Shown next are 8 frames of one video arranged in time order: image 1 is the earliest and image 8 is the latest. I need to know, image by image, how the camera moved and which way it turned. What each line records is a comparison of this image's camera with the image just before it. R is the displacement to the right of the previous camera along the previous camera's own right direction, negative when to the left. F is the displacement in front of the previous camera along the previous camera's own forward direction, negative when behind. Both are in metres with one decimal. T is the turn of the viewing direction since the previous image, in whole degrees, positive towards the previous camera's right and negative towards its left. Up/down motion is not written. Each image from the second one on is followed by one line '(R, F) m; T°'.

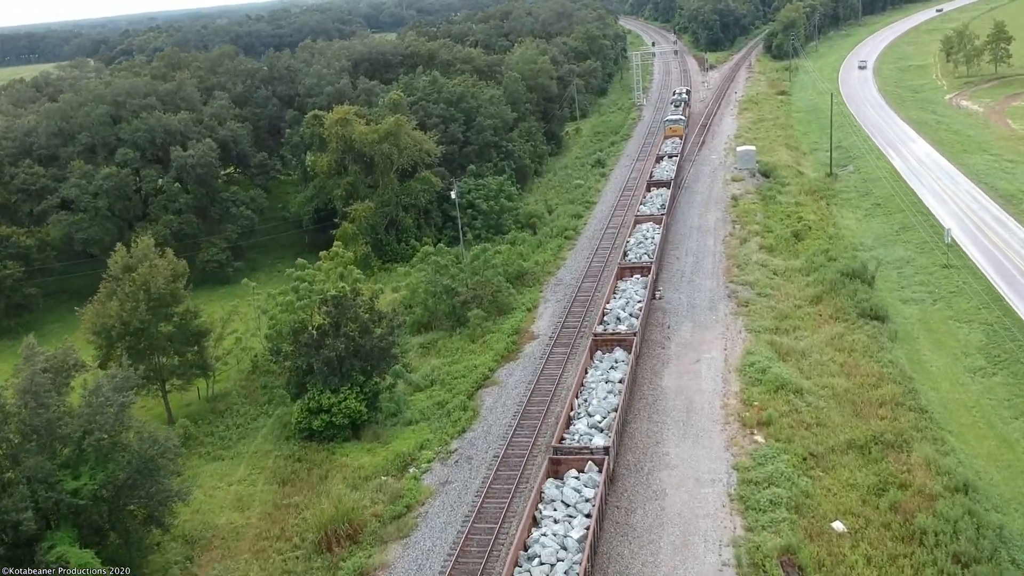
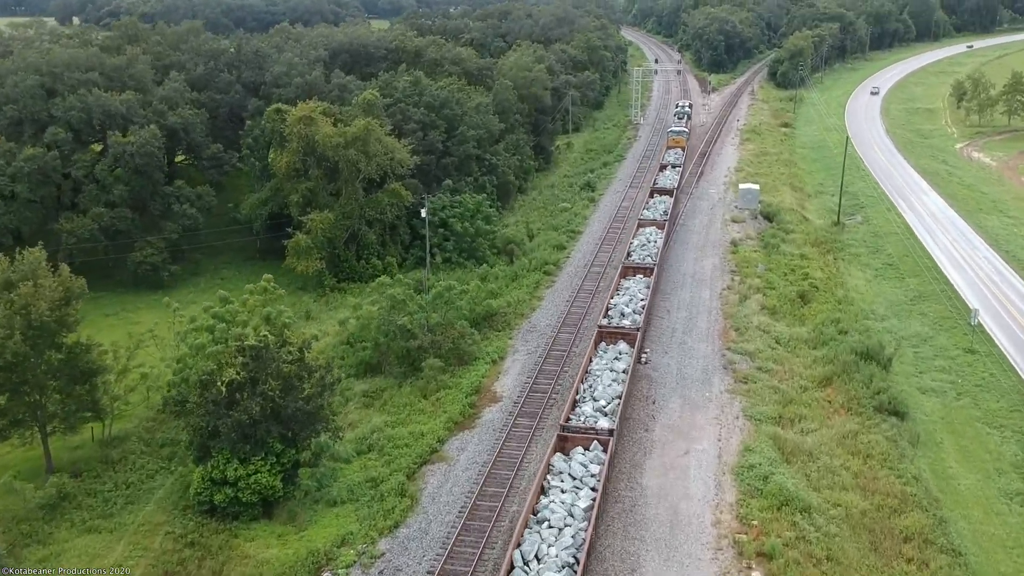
(+0.2, +4.8) m; +1°
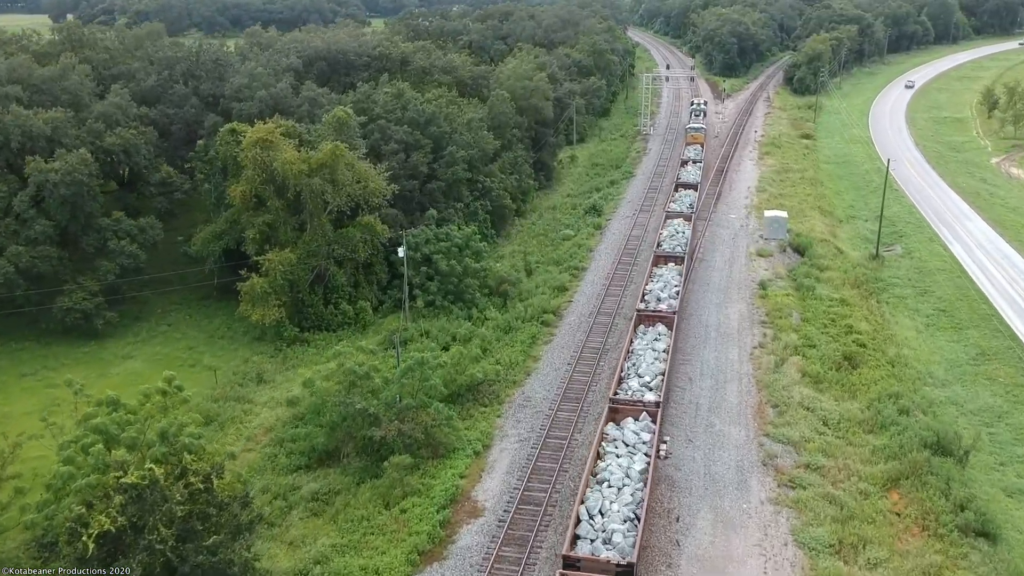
(+0.4, +6.0) m; 0°
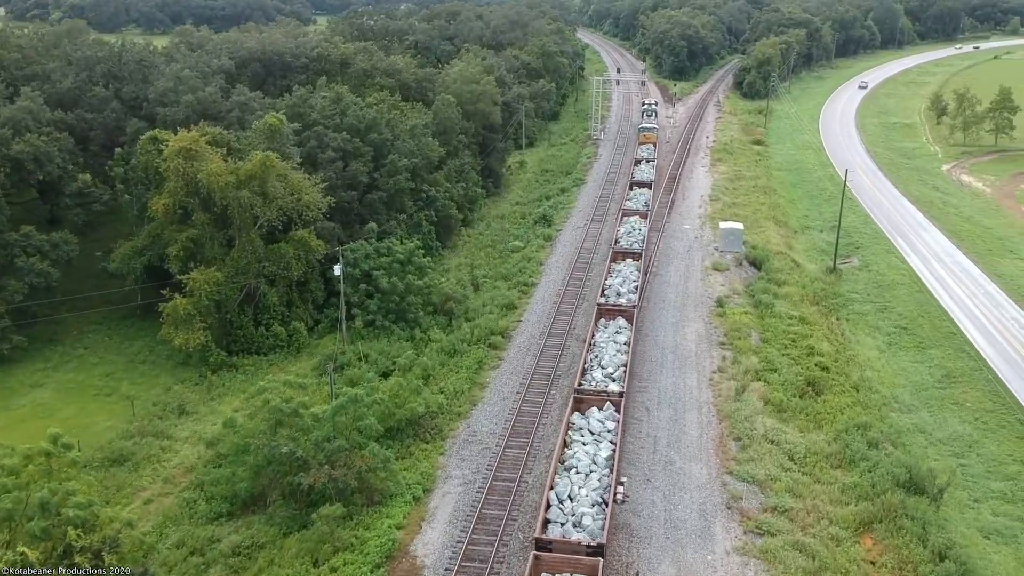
(+0.1, +2.1) m; +3°
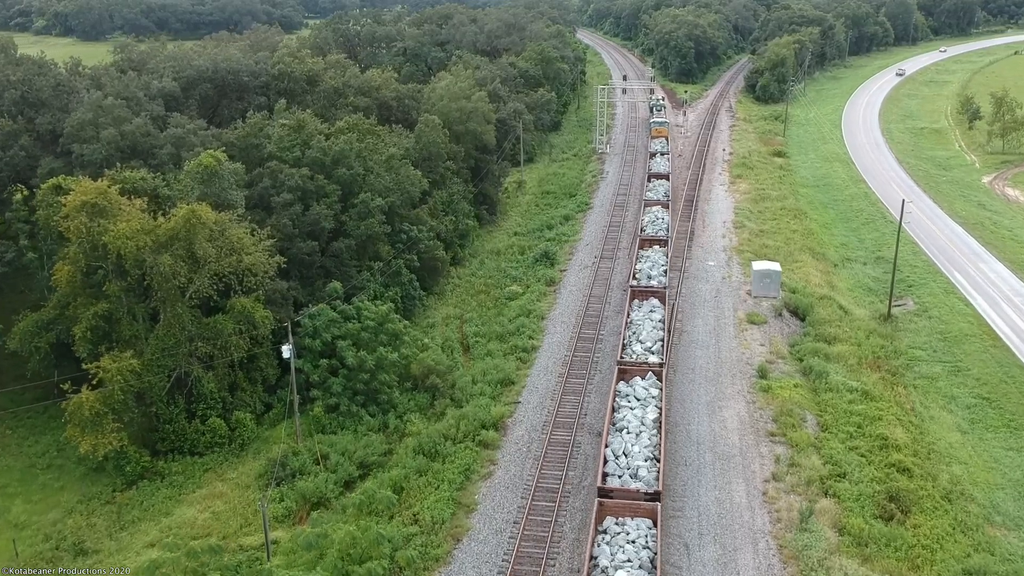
(+0.2, +6.7) m; 0°
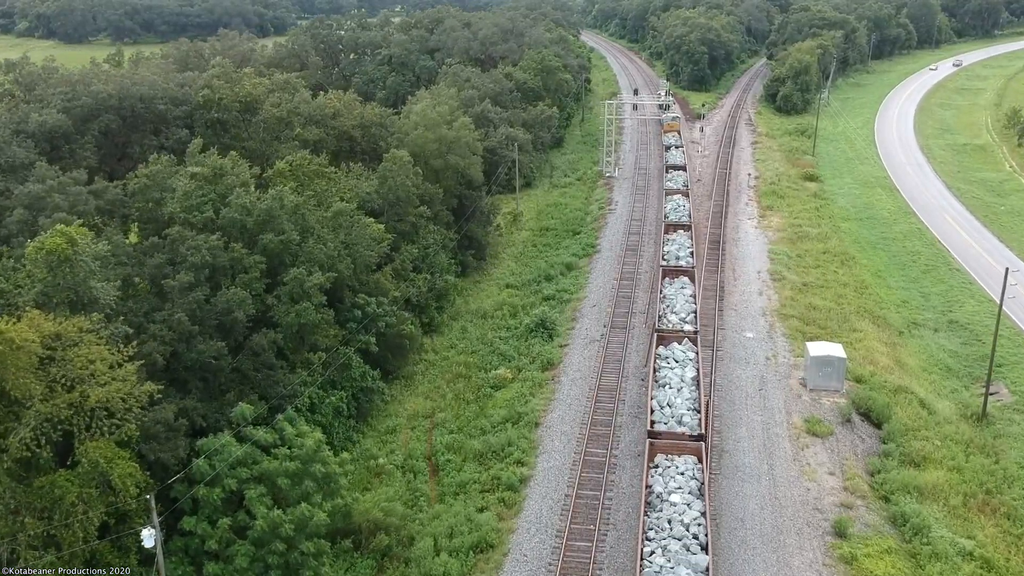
(+0.5, +8.4) m; 0°
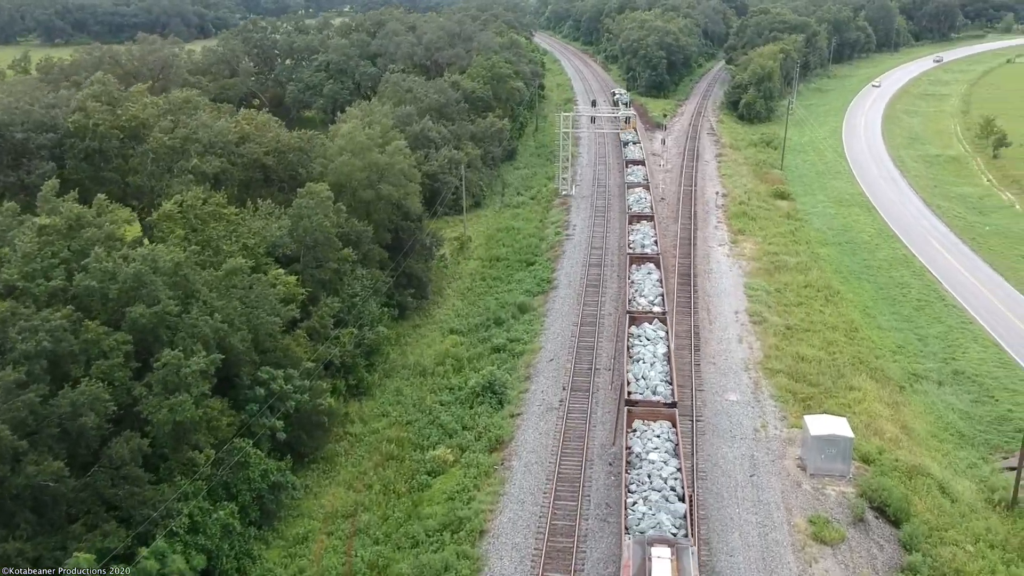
(+0.4, +5.2) m; +3°
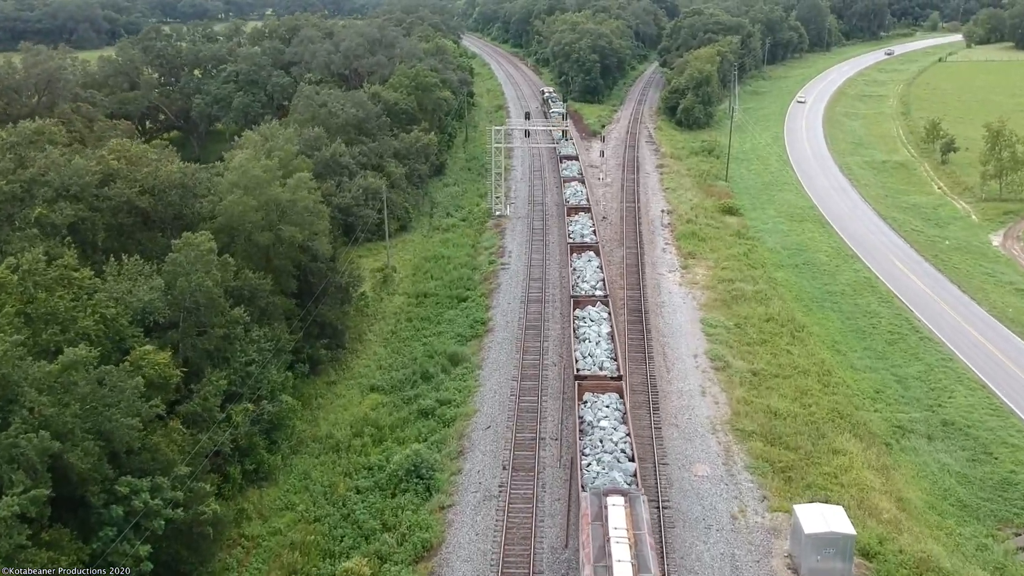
(+0.3, +4.7) m; +4°
